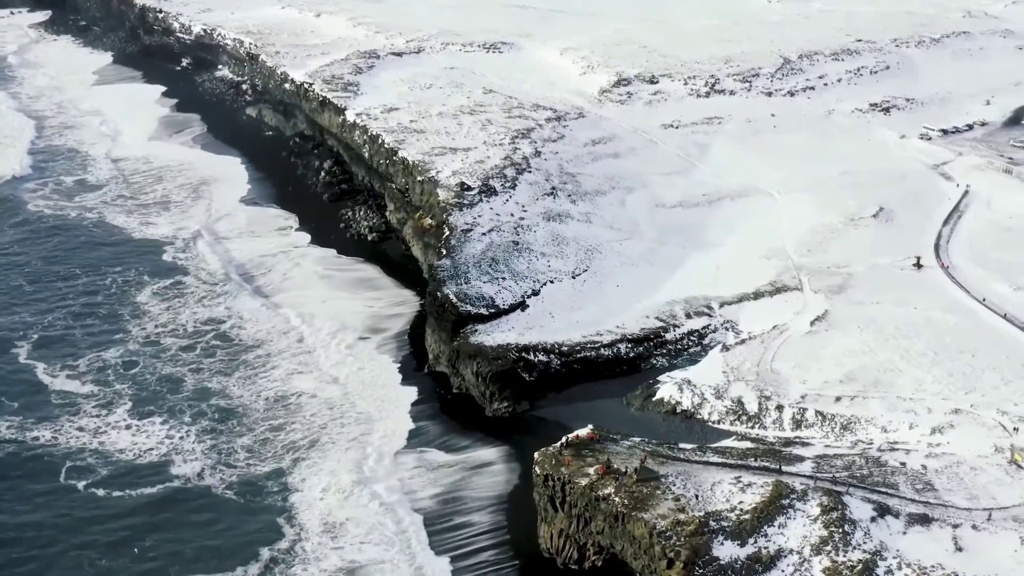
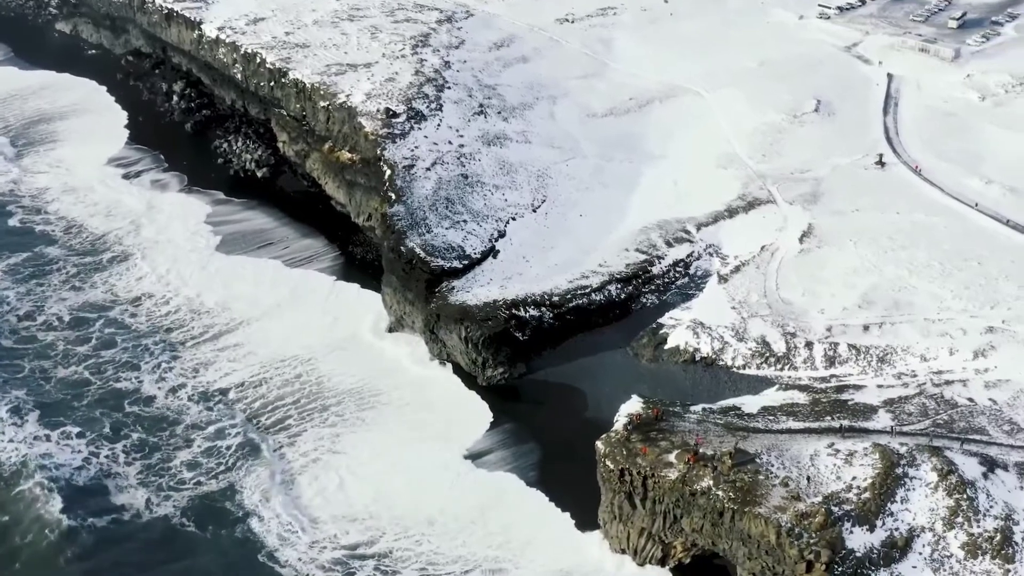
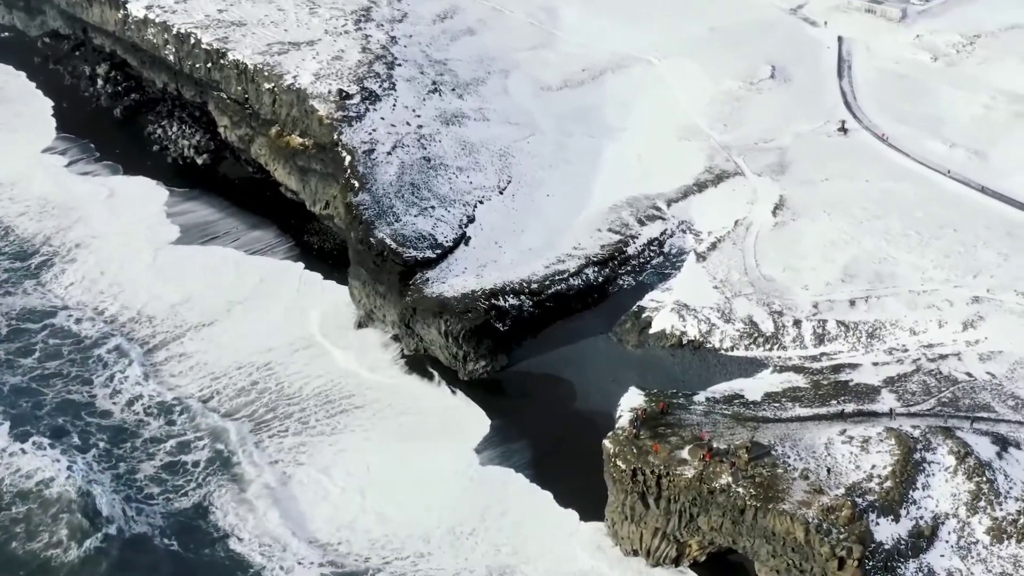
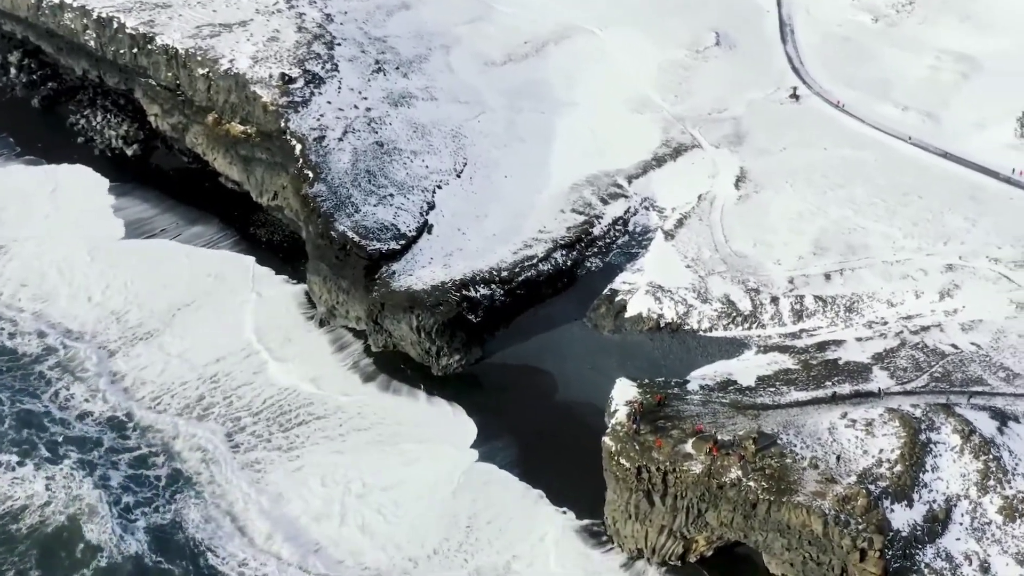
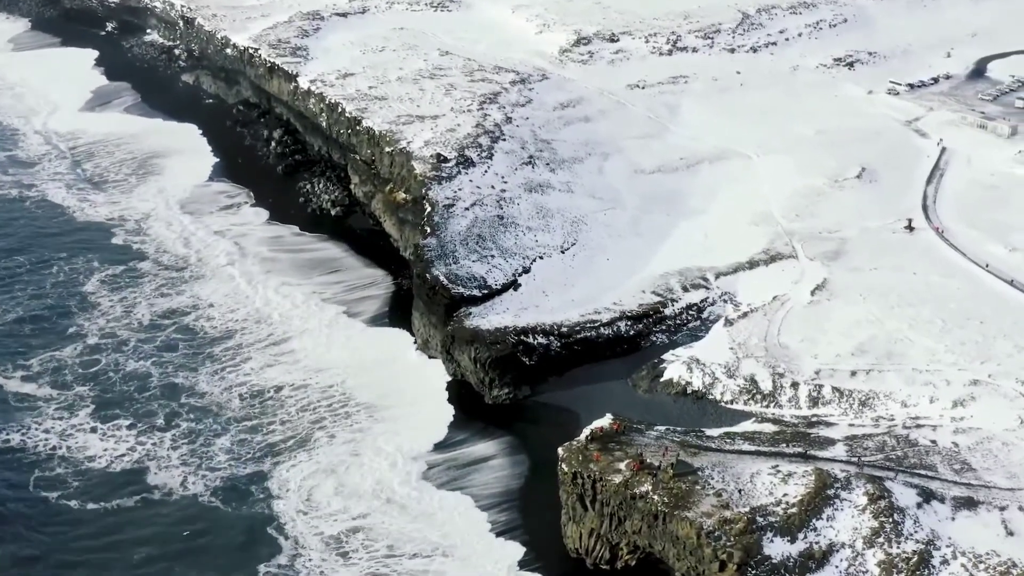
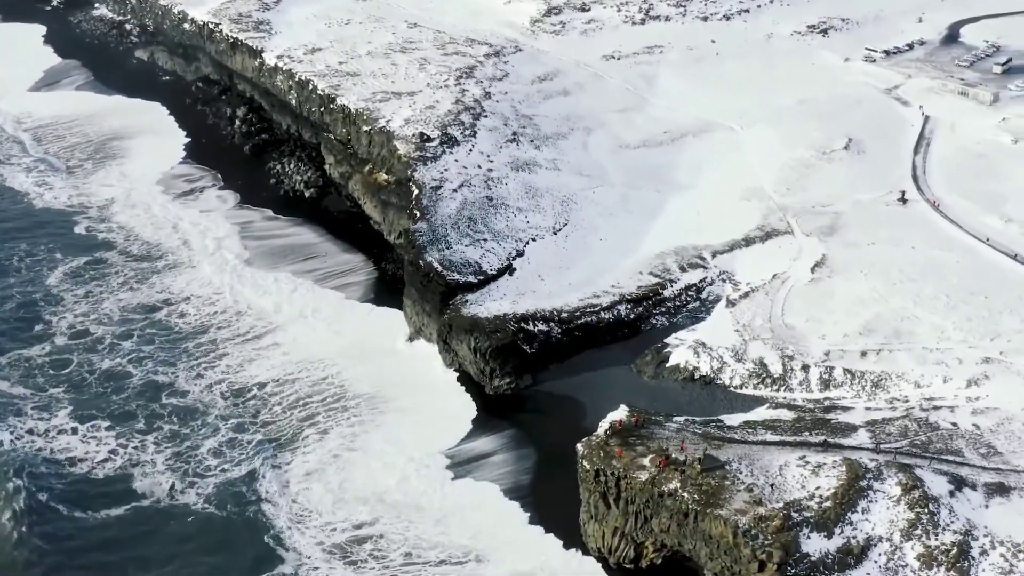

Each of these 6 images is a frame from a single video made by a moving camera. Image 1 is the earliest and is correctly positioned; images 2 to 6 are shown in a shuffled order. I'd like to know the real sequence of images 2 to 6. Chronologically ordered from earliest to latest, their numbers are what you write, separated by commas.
5, 6, 2, 3, 4
